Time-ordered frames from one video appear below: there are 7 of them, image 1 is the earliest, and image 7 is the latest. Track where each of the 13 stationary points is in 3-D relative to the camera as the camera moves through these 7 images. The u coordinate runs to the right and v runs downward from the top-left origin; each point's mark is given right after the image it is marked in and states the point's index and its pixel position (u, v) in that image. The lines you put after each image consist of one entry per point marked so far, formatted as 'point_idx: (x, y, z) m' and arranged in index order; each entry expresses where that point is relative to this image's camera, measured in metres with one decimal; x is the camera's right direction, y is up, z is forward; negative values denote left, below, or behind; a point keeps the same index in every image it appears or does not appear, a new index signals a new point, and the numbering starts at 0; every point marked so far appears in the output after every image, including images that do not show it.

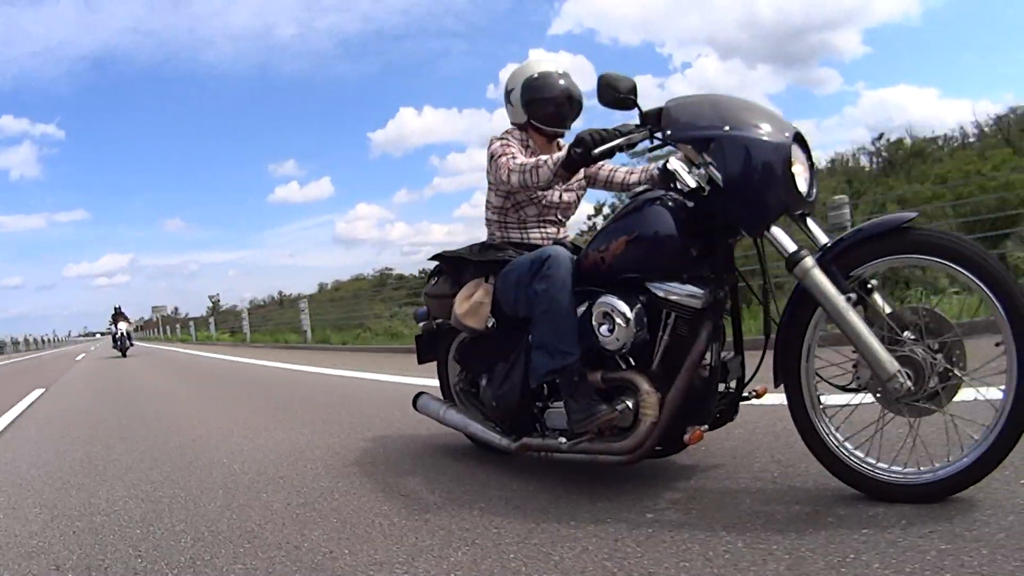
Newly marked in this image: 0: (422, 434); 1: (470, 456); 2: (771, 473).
0: (-0.5, -0.9, +4.8) m
1: (-0.2, -1.0, +4.4) m
2: (+1.3, -0.9, +4.0) m
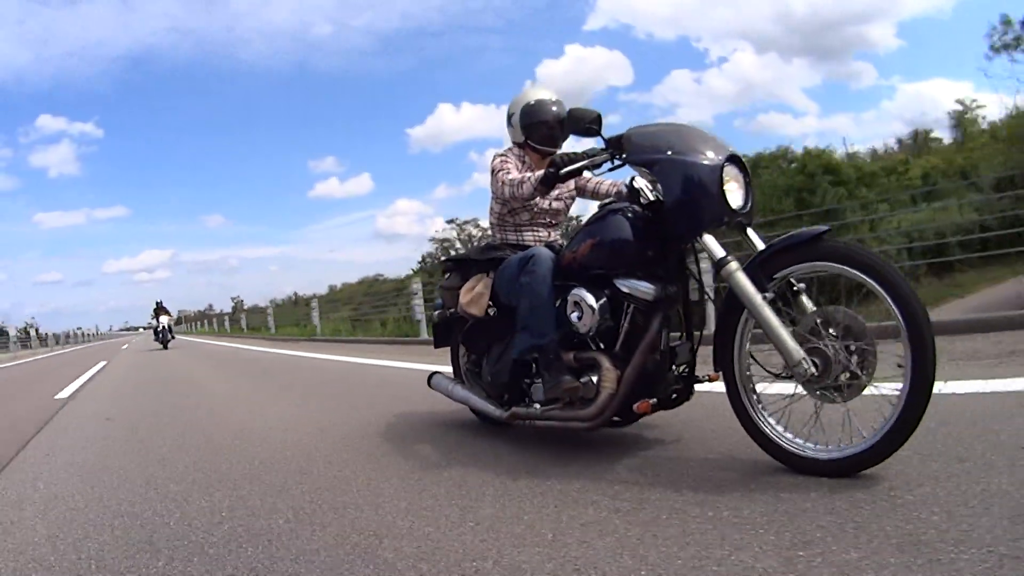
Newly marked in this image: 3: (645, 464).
0: (-0.6, -0.9, +5.7) m
1: (-0.3, -0.9, +5.2) m
2: (+1.2, -0.9, +4.7) m
3: (+0.7, -0.9, +4.3) m
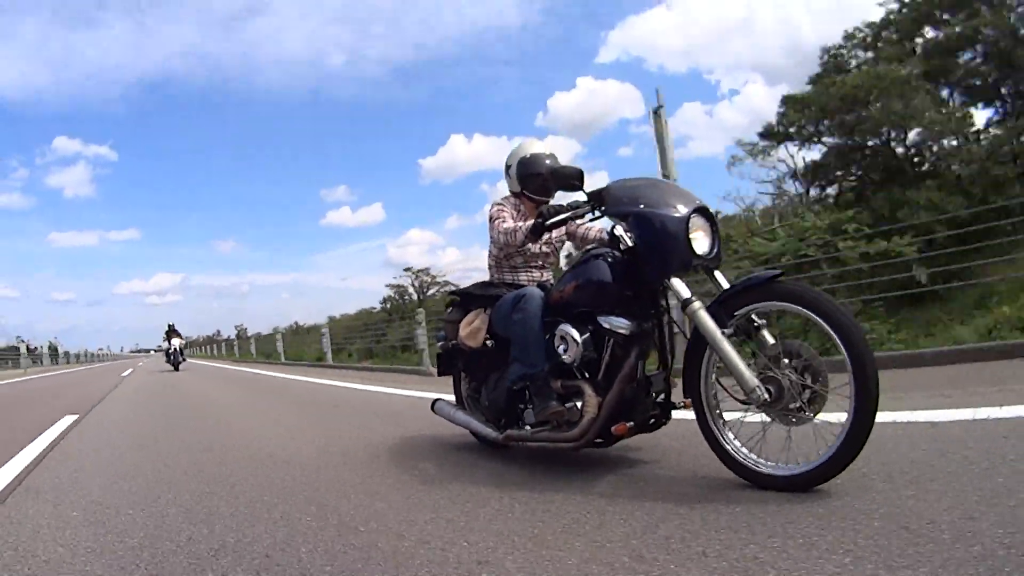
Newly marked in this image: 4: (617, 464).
0: (-0.7, -1.2, +6.3) m
1: (-0.4, -1.2, +5.9) m
2: (+1.1, -1.2, +5.3) m
3: (+0.7, -1.2, +4.9) m
4: (+0.7, -1.2, +5.5) m
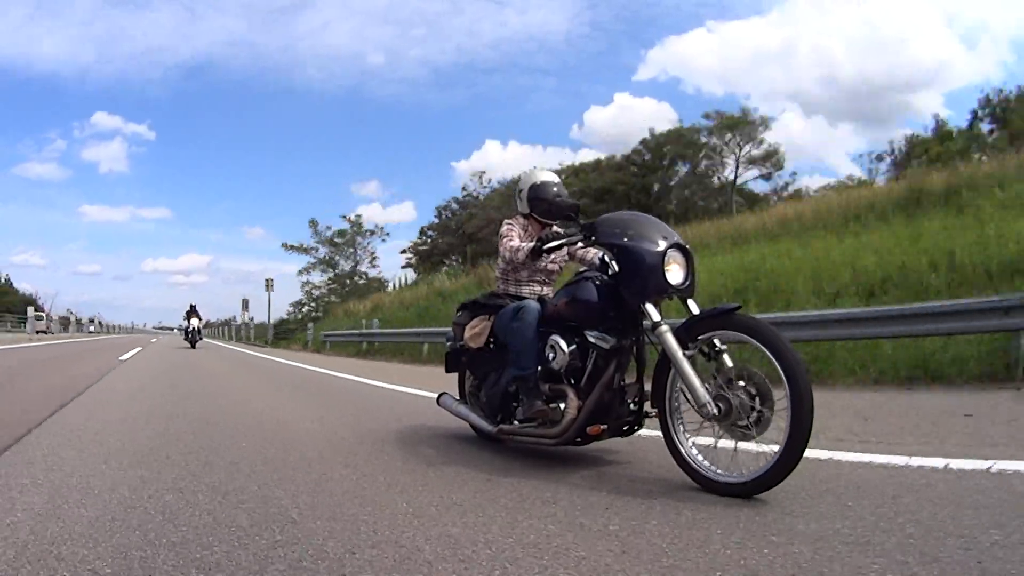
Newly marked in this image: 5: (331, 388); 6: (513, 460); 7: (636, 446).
0: (-0.8, -1.2, +7.2) m
1: (-0.5, -1.2, +6.8) m
2: (+1.0, -1.3, +6.2) m
3: (+0.5, -1.3, +5.8) m
4: (+0.6, -1.4, +6.4) m
5: (-2.1, -1.1, +9.4) m
6: (0.0, -1.3, +6.2) m
7: (+1.0, -1.3, +6.8) m
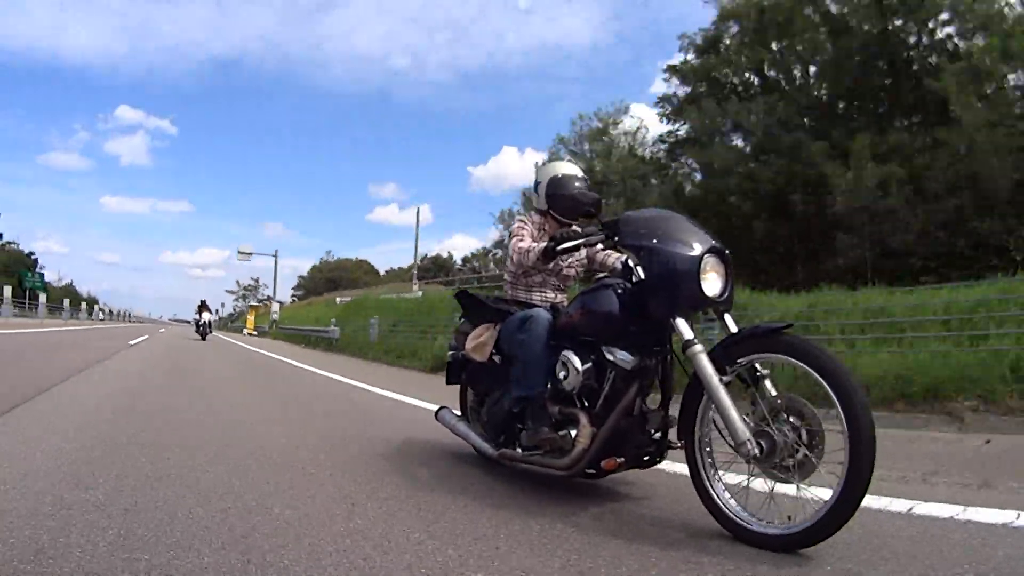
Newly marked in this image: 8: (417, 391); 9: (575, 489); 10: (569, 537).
0: (-0.8, -1.2, +6.3) m
1: (-0.5, -1.3, +5.8) m
2: (+1.0, -1.4, +5.3) m
3: (+0.5, -1.4, +4.9) m
4: (+0.6, -1.4, +5.5) m
5: (-2.0, -1.1, +8.5) m
6: (0.0, -1.3, +5.2) m
7: (+1.0, -1.4, +5.8) m
8: (-1.1, -1.1, +8.7) m
9: (+0.4, -1.4, +5.3) m
10: (+0.3, -1.3, +4.0) m
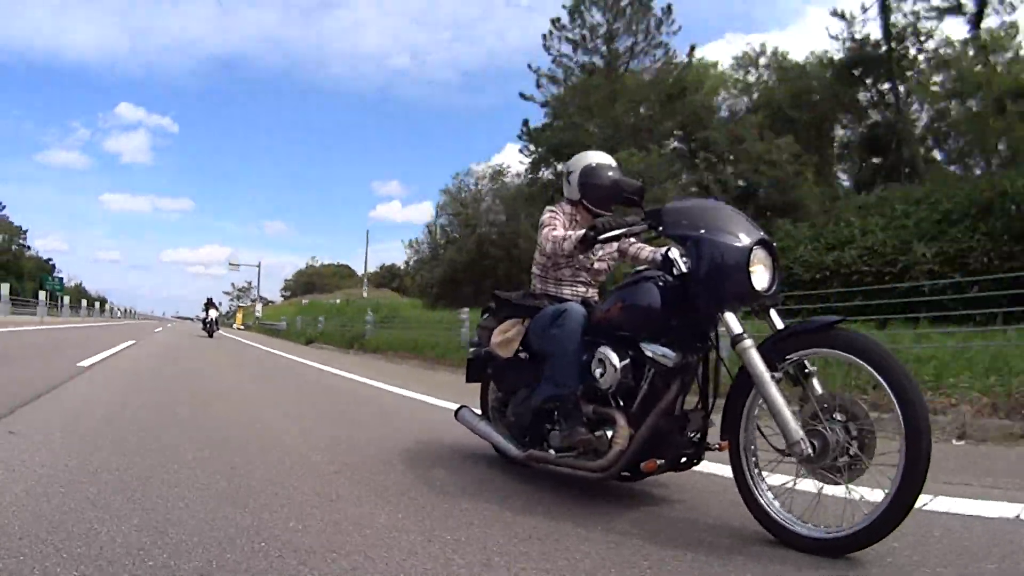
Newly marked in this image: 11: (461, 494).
0: (-0.5, -1.2, +6.0) m
1: (-0.2, -1.2, +5.6) m
2: (+1.2, -1.4, +5.0) m
3: (+0.8, -1.3, +4.6) m
4: (+0.9, -1.4, +5.2) m
5: (-1.8, -1.1, +8.3) m
6: (+0.2, -1.3, +5.0) m
7: (+1.3, -1.4, +5.6) m
8: (-0.9, -1.1, +8.5) m
9: (+0.6, -1.3, +5.1) m
10: (+0.5, -1.2, +3.8) m
11: (-0.2, -1.2, +4.6) m
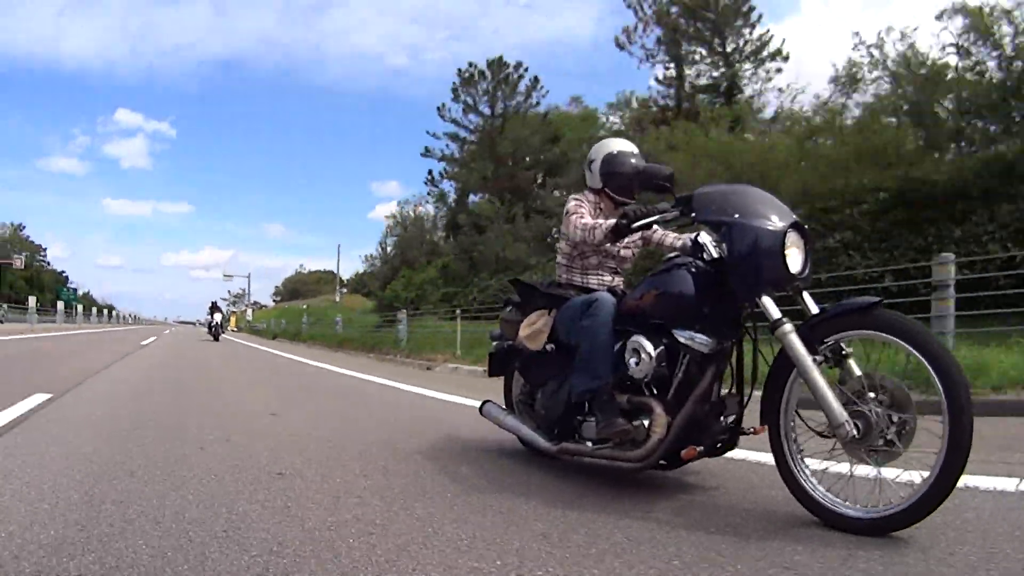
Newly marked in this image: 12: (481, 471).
0: (-0.3, -1.1, +6.0) m
1: (0.0, -1.2, +5.5) m
2: (+1.5, -1.3, +5.0) m
3: (+1.0, -1.2, +4.6) m
4: (+1.1, -1.3, +5.2) m
5: (-1.6, -1.0, +8.2) m
6: (+0.5, -1.2, +4.9) m
7: (+1.5, -1.3, +5.5) m
8: (-0.6, -1.0, +8.4) m
9: (+0.9, -1.2, +5.0) m
10: (+0.8, -1.2, +3.7) m
11: (+0.1, -1.1, +4.5) m
12: (0.0, -1.1, +5.0) m
